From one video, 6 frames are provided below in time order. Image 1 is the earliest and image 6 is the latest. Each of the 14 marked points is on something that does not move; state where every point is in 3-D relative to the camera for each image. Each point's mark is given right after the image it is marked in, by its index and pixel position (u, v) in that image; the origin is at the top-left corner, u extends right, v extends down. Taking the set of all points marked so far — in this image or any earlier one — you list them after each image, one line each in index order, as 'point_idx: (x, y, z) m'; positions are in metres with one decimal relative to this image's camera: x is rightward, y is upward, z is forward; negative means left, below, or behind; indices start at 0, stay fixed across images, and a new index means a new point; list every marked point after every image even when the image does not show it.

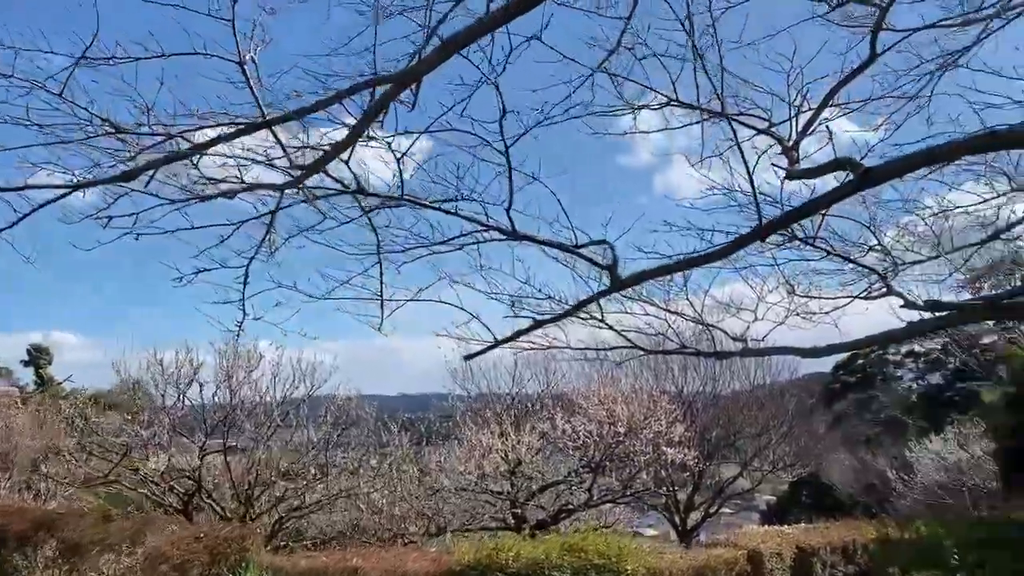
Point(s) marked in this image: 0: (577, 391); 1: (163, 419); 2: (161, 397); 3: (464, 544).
0: (+1.2, -1.8, +15.5) m
1: (-4.8, -1.8, +11.9) m
2: (-4.9, -1.5, +12.0) m
3: (-0.7, -3.2, +10.7) m
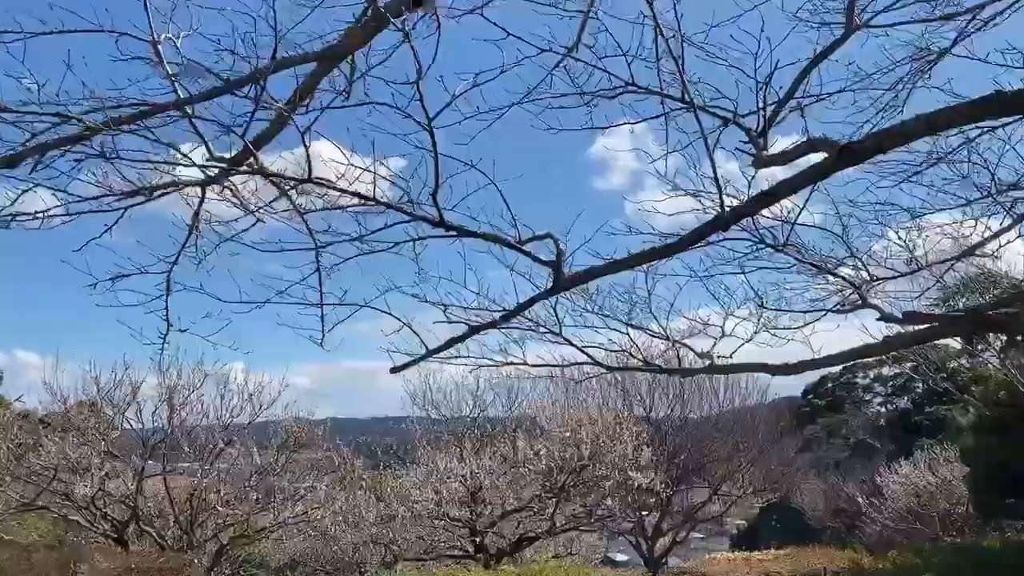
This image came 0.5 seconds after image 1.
0: (+0.5, -2.2, +15.0) m
1: (-5.4, -2.0, +11.2) m
2: (-5.4, -1.7, +11.3) m
3: (-1.2, -3.4, +10.1) m
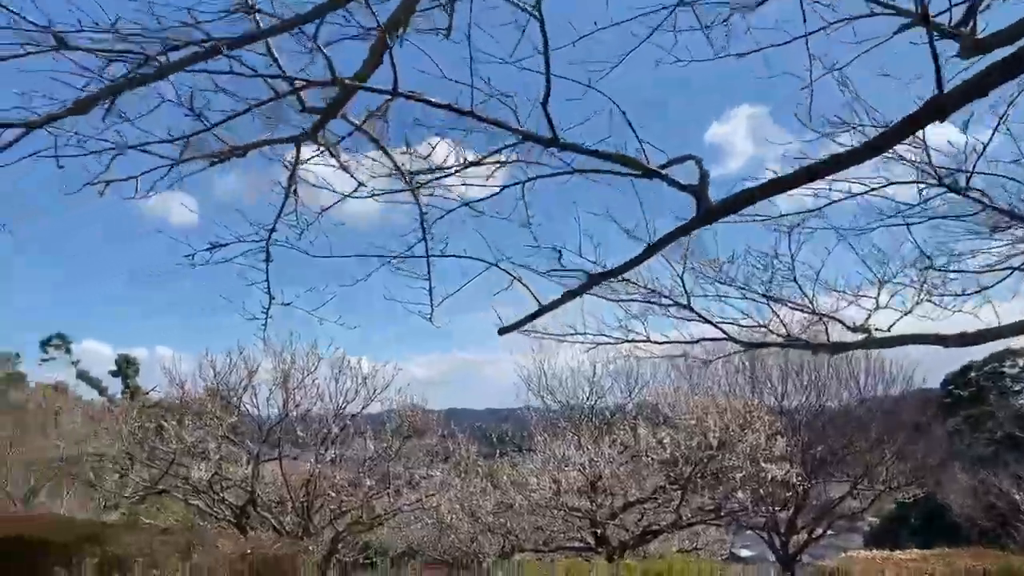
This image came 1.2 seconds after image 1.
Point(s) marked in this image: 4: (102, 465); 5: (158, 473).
0: (+2.5, -1.8, +14.1) m
1: (-3.9, -1.8, +11.2) m
2: (-3.9, -1.5, +11.3) m
3: (+0.2, -3.1, +9.6) m
4: (-5.7, -2.4, +12.0) m
5: (-4.7, -2.4, +11.3) m
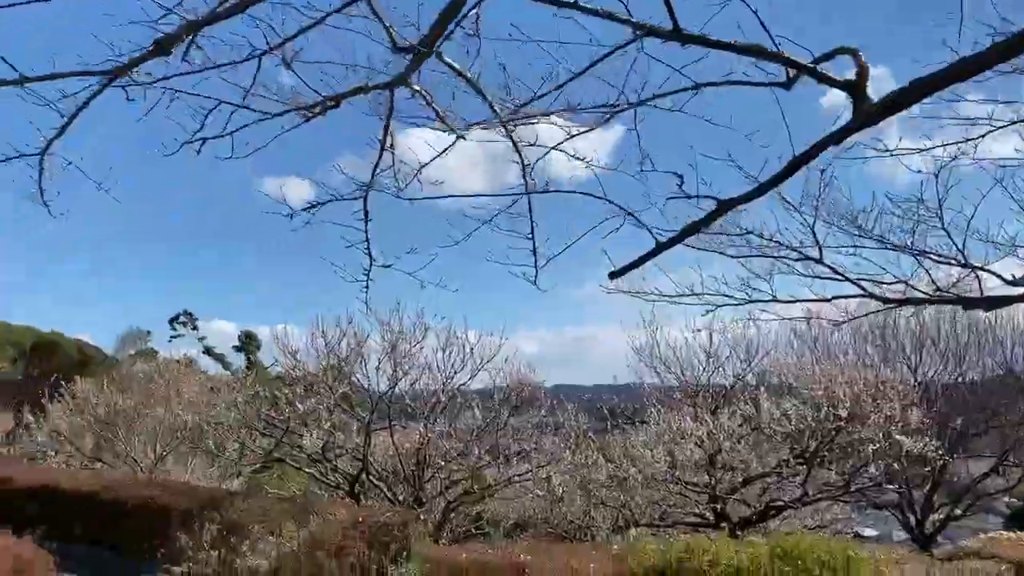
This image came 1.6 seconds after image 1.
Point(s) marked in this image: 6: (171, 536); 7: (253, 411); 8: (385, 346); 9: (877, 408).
0: (+4.2, -1.3, +13.4) m
1: (-2.4, -1.4, +11.2) m
2: (-2.5, -1.1, +11.4) m
3: (+1.4, -2.7, +9.2) m
4: (-4.2, -2.1, +12.3) m
5: (-3.2, -2.1, +11.5) m
6: (-4.1, -2.9, +10.1) m
7: (-3.5, -1.7, +11.7) m
8: (-1.7, -0.8, +11.5) m
9: (+5.3, -1.8, +12.6) m
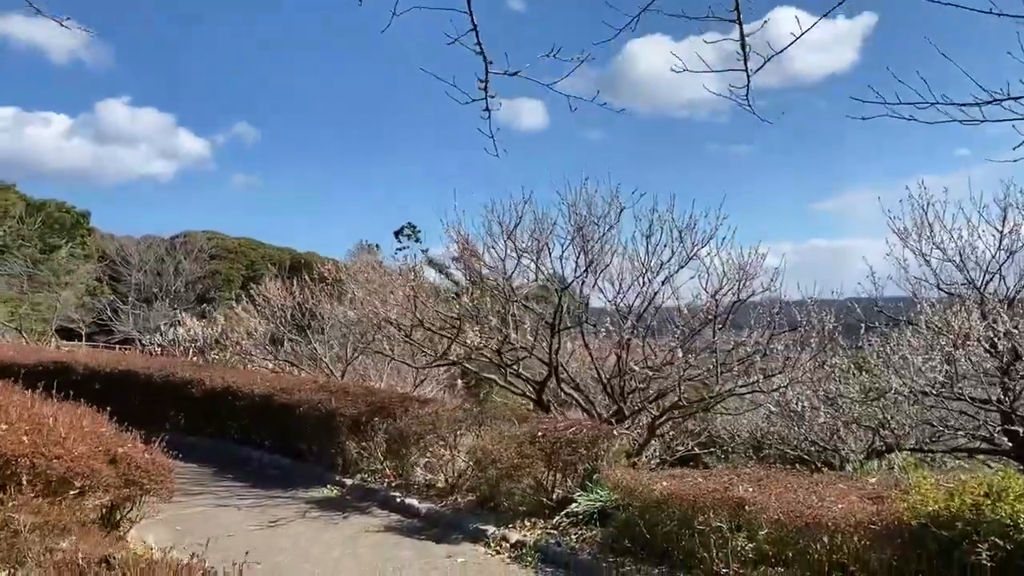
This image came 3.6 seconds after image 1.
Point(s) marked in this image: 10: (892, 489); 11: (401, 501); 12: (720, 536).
0: (+6.9, +0.4, +9.9) m
1: (-0.1, -0.1, +9.6) m
2: (-0.1, +0.3, +9.8) m
3: (+3.1, -1.5, +6.8) m
4: (-1.4, -0.6, +11.2) m
5: (-0.7, -0.7, +10.2) m
6: (-1.8, -1.7, +9.2) m
7: (-1.0, -0.3, +10.4) m
8: (+0.7, +0.6, +9.7) m
9: (+7.8, -0.1, +9.0) m
10: (+2.7, -1.4, +6.2) m
11: (-1.1, -2.0, +8.2) m
12: (+1.5, -1.8, +6.1) m
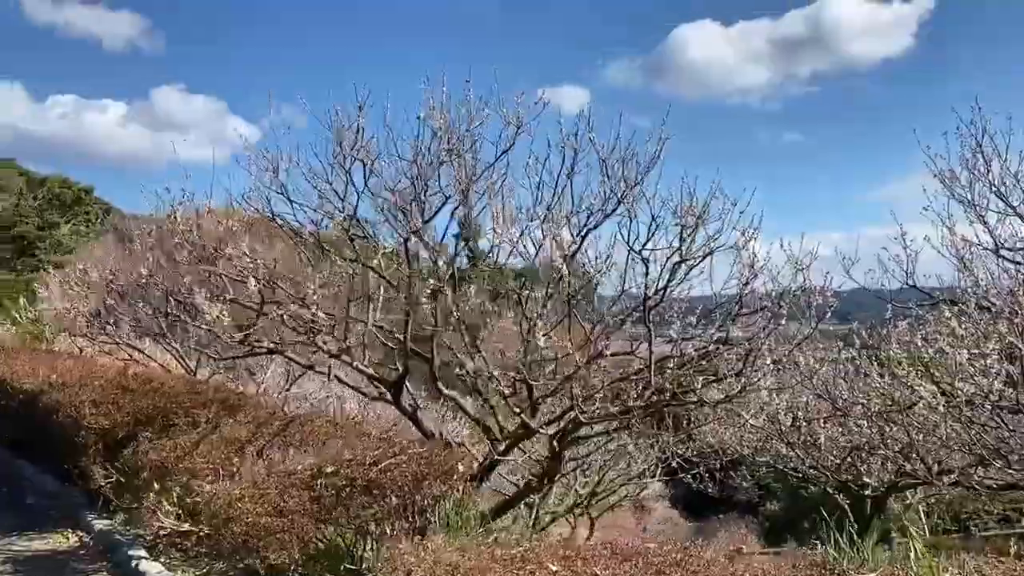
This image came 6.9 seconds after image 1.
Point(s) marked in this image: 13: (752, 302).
0: (+5.8, +0.7, +6.6) m
1: (-1.2, +0.3, +6.7) m
2: (-1.2, +0.6, +6.8) m
3: (+1.8, -1.2, +3.7) m
4: (-2.5, -0.3, +8.3) m
5: (-1.8, -0.3, +7.3) m
6: (-3.0, -1.3, +6.3) m
7: (-2.1, +0.1, +7.5) m
8: (-0.4, +1.0, +6.6) m
9: (+6.6, +0.1, +5.6) m
10: (+1.4, -1.2, +3.1) m
11: (-2.3, -1.7, +5.3) m
12: (+0.1, -1.5, +3.1) m
13: (+1.9, -0.2, +6.9) m
